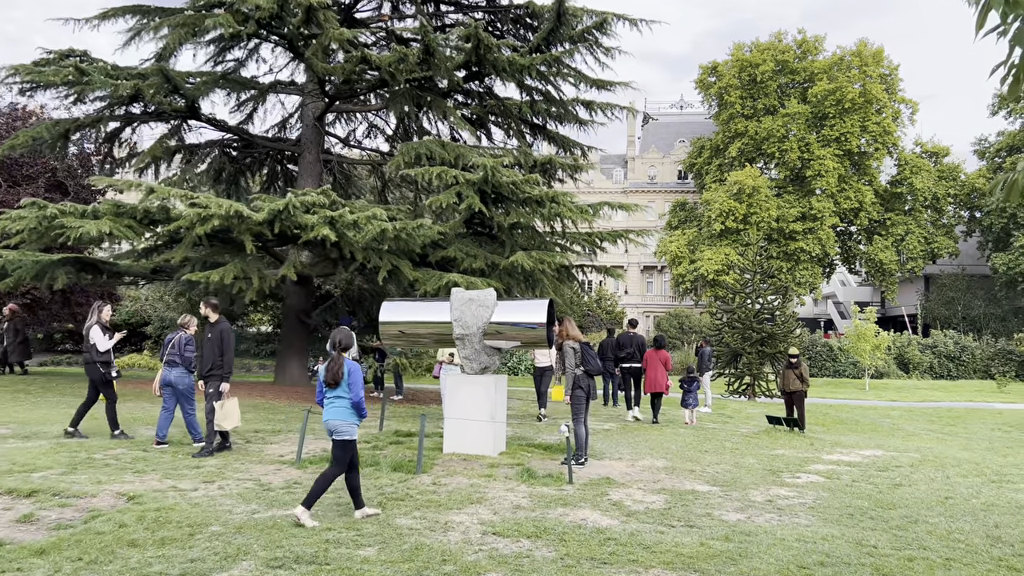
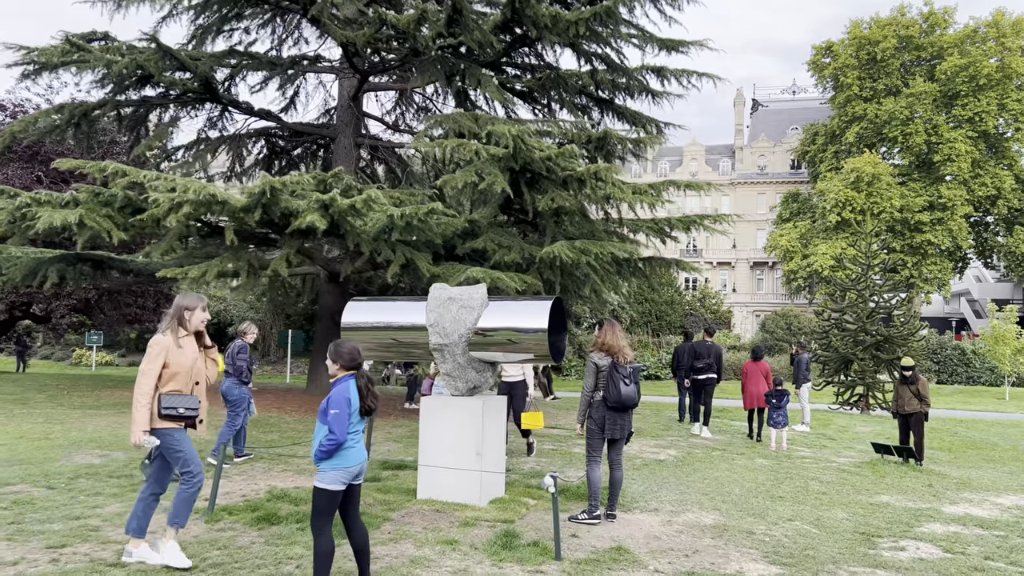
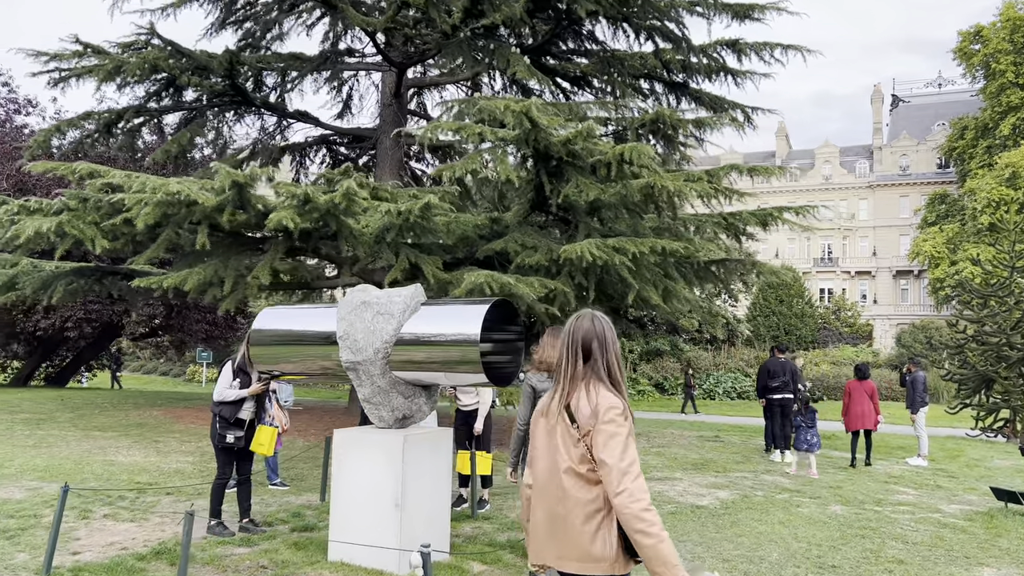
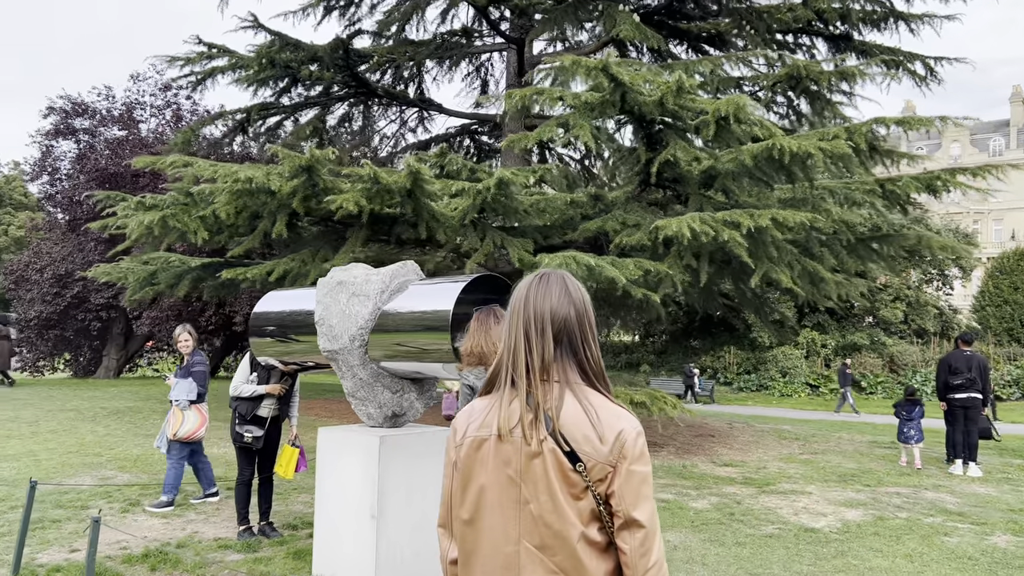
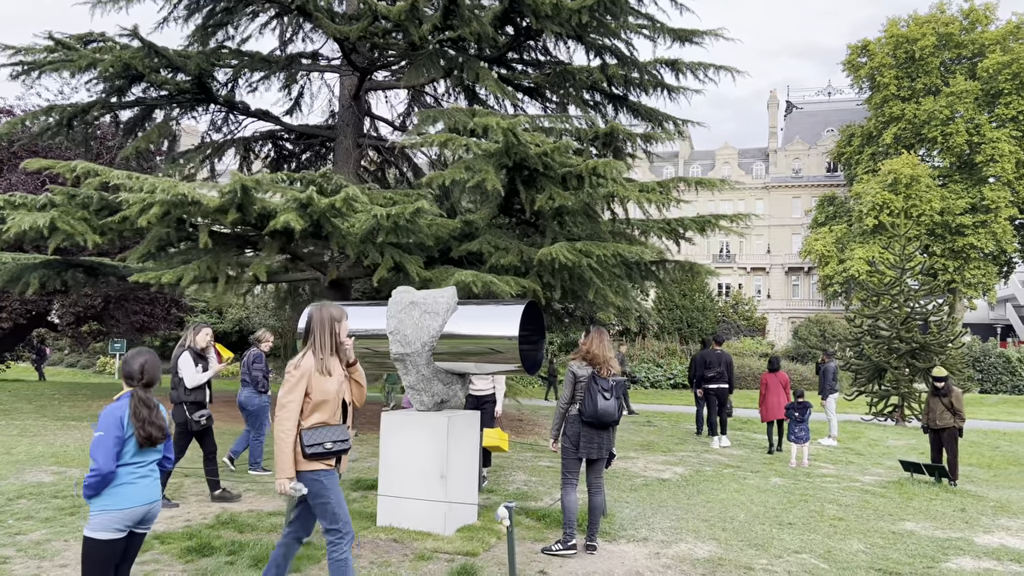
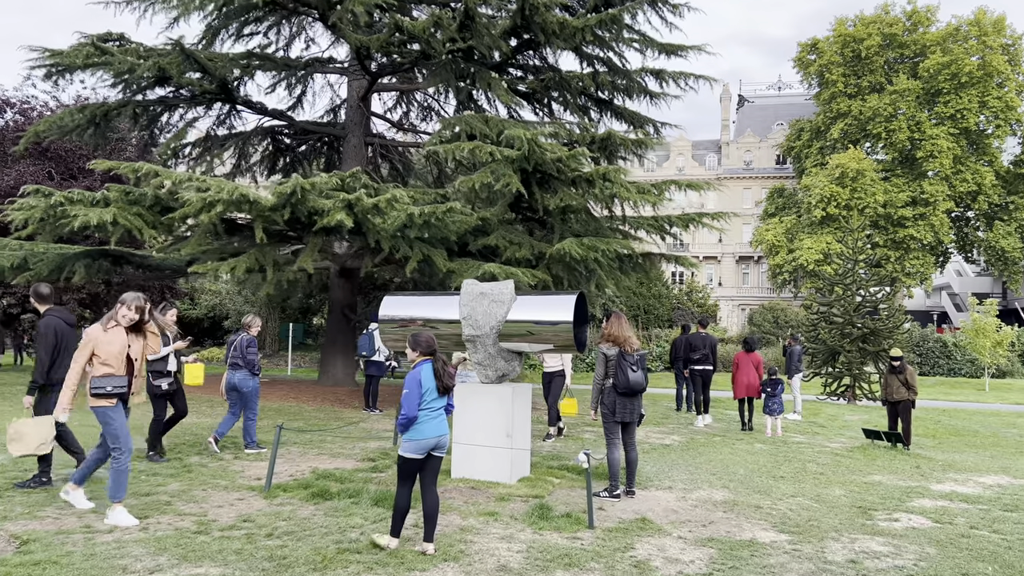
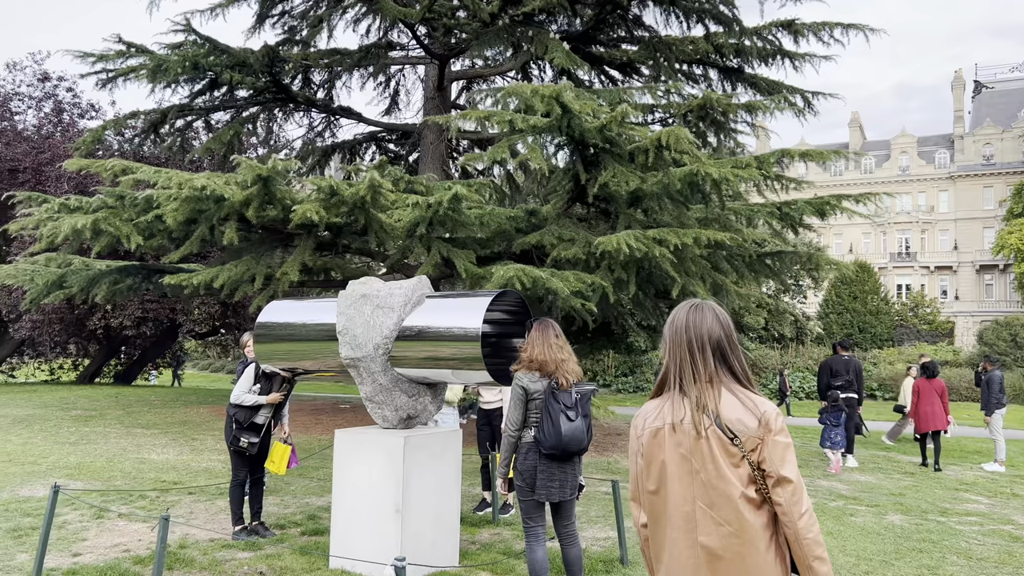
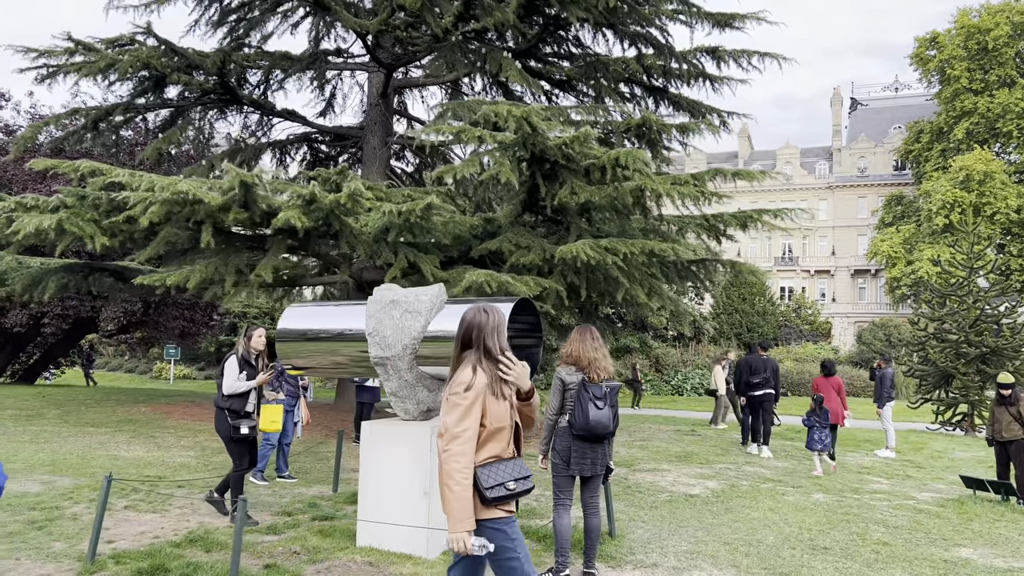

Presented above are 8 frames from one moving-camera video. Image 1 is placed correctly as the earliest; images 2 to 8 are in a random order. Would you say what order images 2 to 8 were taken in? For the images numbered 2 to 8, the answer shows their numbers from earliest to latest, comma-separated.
6, 2, 5, 8, 3, 7, 4
